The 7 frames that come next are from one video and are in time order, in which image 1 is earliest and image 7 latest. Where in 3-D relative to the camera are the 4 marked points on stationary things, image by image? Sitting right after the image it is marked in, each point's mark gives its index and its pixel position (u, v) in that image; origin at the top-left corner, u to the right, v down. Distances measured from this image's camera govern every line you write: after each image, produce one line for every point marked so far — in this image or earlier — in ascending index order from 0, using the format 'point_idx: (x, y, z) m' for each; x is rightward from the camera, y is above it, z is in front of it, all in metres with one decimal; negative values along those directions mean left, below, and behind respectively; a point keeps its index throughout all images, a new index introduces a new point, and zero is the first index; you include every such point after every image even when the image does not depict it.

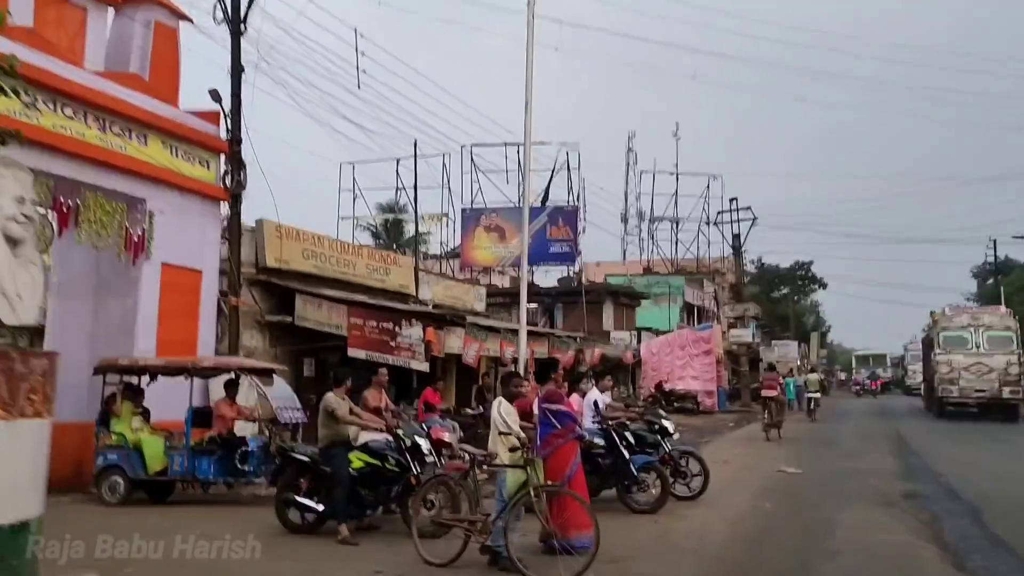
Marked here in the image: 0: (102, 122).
0: (-6.9, +2.8, +14.9) m
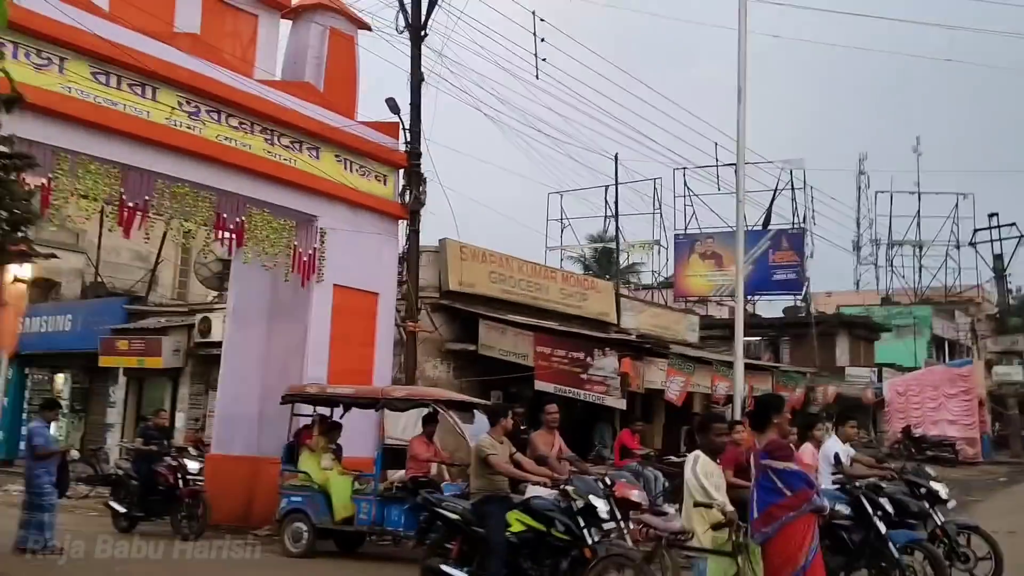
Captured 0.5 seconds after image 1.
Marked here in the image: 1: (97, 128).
0: (-3.8, +2.4, +14.0) m
1: (-5.4, +2.1, +11.5) m
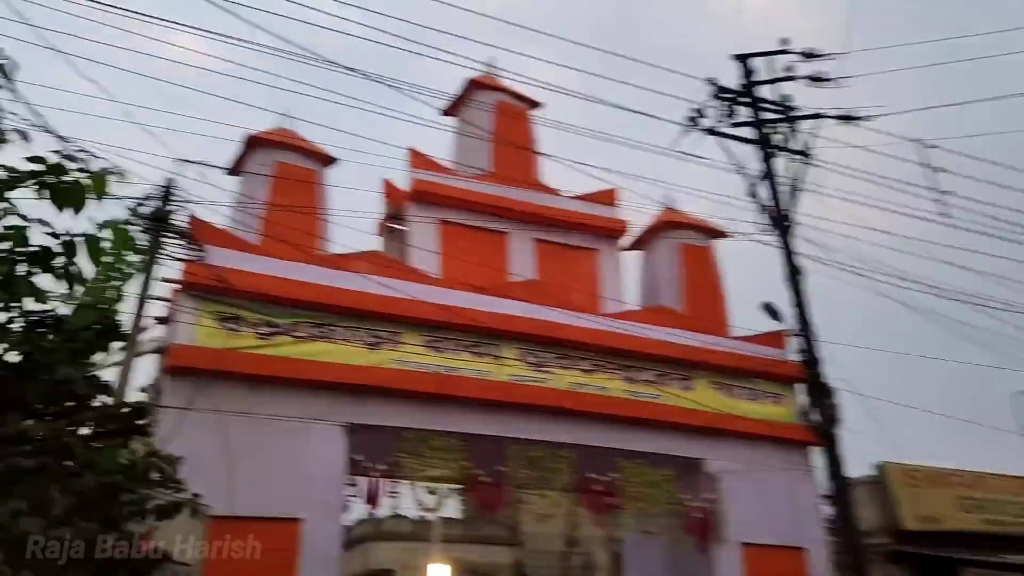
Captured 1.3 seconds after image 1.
0: (+1.6, -1.1, +11.9) m
1: (-0.9, -1.3, +10.4) m
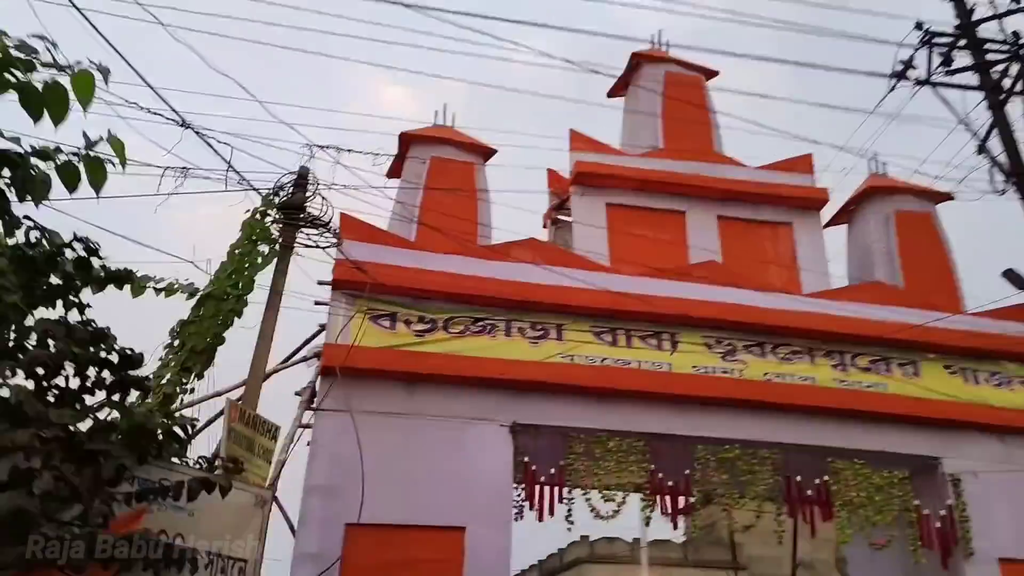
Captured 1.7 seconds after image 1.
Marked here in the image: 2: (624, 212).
0: (+3.8, -0.8, +10.2) m
1: (+1.0, -1.1, +9.3) m
2: (+1.4, +1.0, +11.2) m
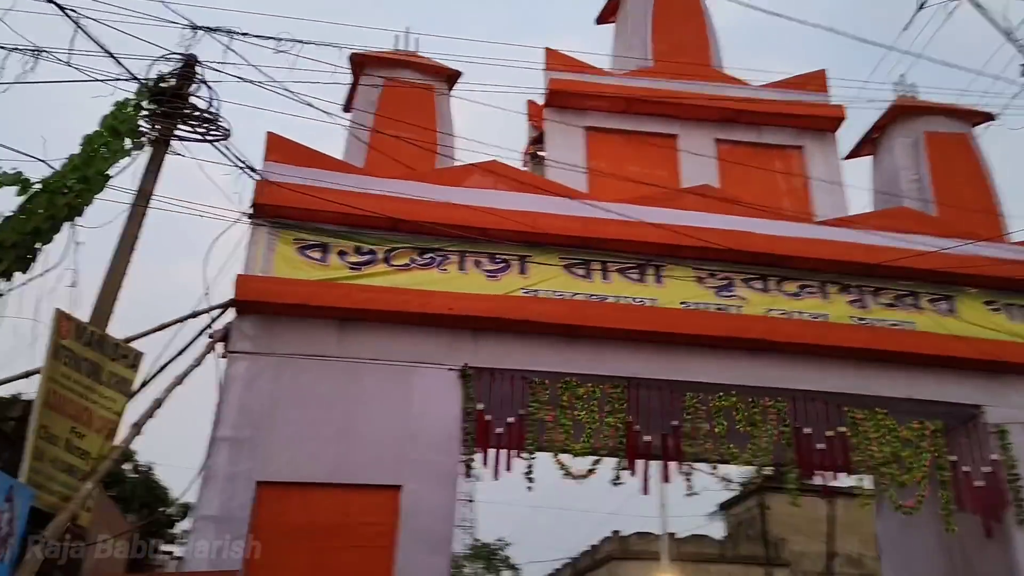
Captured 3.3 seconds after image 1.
0: (+3.4, 0.0, +8.7) m
1: (+0.6, -0.4, +7.9) m
2: (+1.0, +1.7, +9.8) m
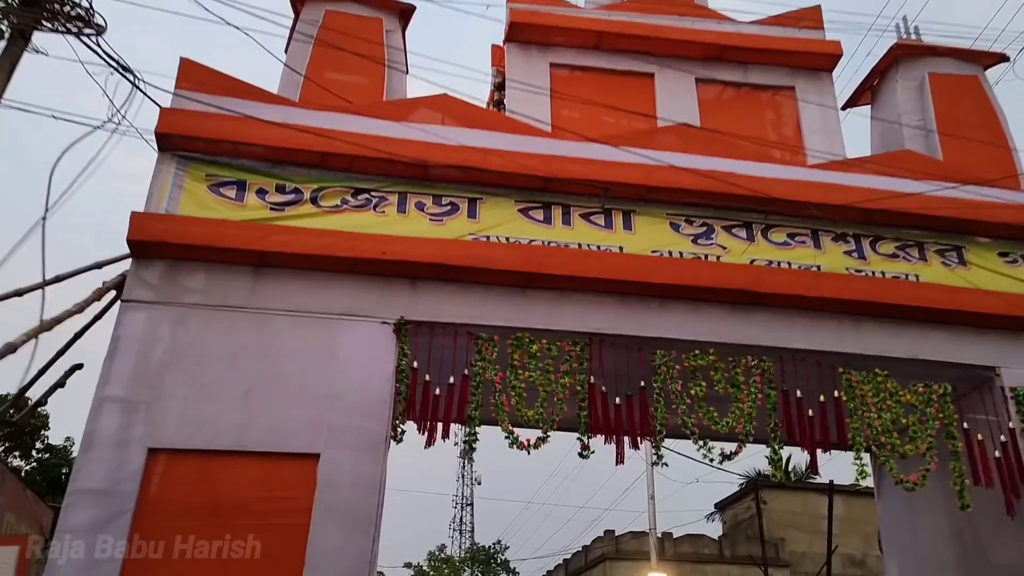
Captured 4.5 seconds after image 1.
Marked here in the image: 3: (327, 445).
0: (+3.0, +0.4, +7.7) m
1: (+0.2, 0.0, +6.9) m
2: (+0.6, +2.1, +8.8) m
3: (-1.3, -1.1, +6.1) m
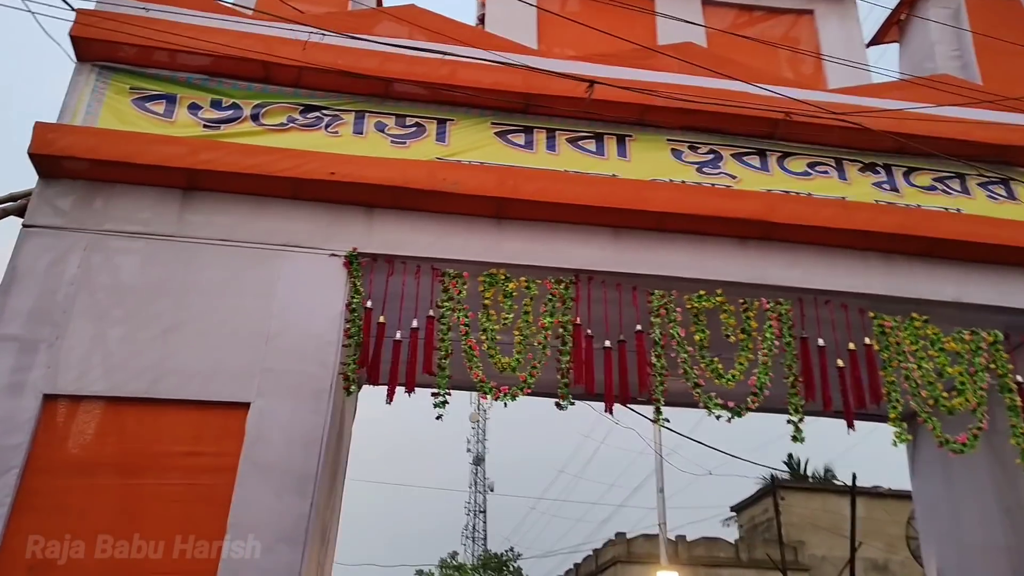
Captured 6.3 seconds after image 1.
0: (+2.8, +0.9, +6.6) m
1: (0.0, +0.5, +5.9) m
2: (+0.5, +2.6, +7.8) m
3: (-1.5, -0.6, +5.2) m
